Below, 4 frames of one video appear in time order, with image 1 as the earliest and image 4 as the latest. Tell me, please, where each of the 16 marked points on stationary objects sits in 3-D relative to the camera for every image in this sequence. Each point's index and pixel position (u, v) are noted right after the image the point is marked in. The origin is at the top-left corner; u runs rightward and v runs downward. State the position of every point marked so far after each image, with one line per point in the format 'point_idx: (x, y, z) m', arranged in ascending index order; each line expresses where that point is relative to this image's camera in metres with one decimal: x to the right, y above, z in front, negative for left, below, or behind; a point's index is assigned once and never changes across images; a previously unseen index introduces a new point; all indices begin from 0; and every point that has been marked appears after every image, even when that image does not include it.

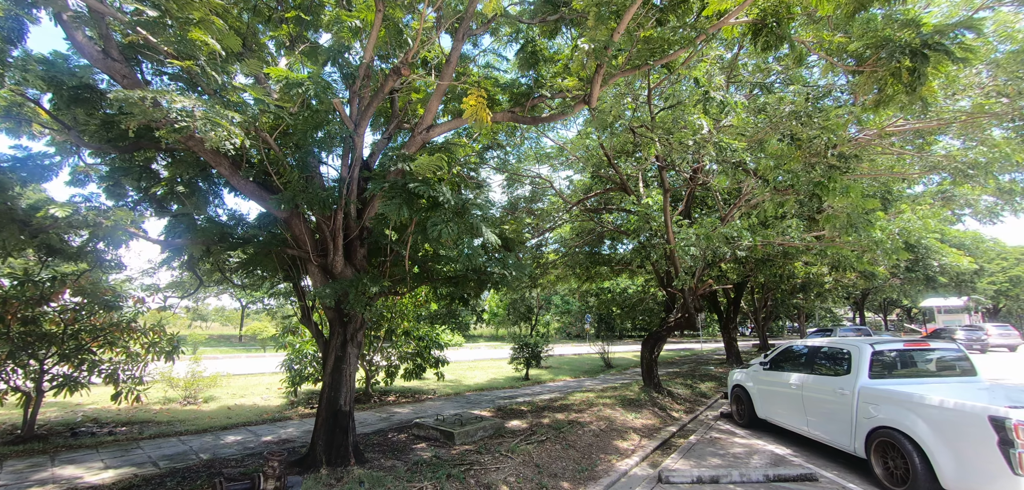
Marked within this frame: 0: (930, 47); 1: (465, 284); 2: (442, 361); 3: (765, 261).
0: (+3.4, +1.7, +3.4) m
1: (-0.8, -0.6, +6.0) m
2: (-1.7, -2.7, +9.5) m
3: (+7.1, -0.6, +11.4) m
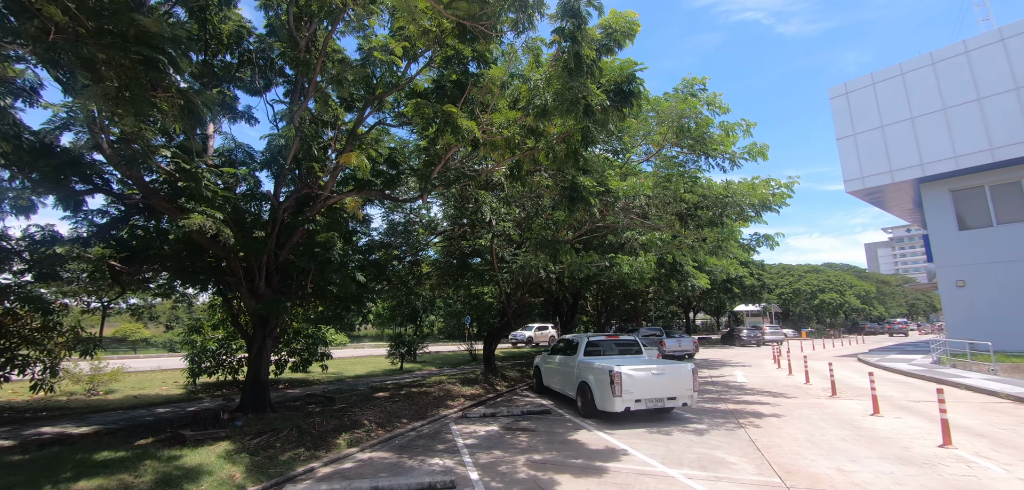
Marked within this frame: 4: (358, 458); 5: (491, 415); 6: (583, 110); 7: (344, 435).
0: (+1.2, +0.9, +7.2) m
1: (-3.6, -1.2, +8.8) m
2: (-5.4, -3.2, +11.9) m
3: (+2.7, -1.5, +15.9) m
4: (-2.1, -3.0, +5.6) m
5: (-0.4, -3.4, +8.1) m
6: (+1.0, +2.0, +6.0) m
7: (-2.6, -3.0, +6.4) m
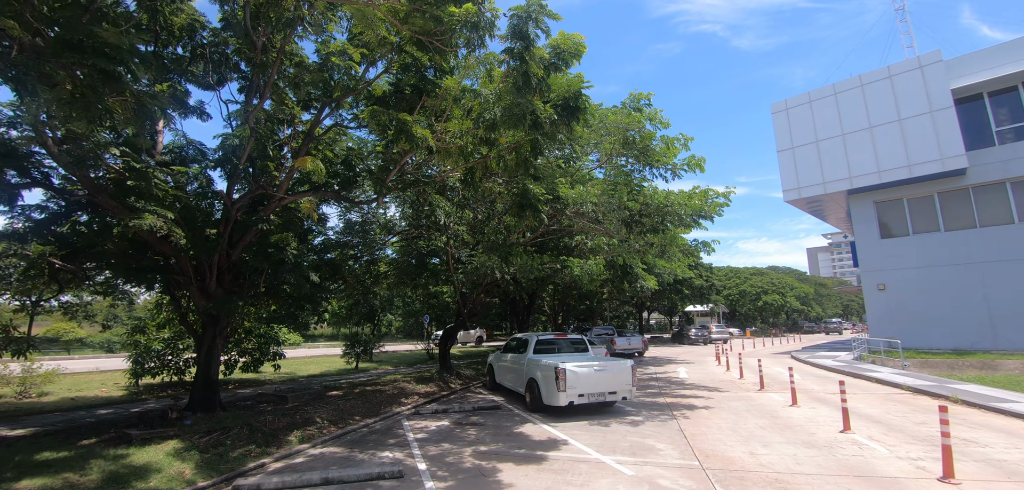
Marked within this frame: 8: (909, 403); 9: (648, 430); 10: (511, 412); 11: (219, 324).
0: (+0.3, +0.8, +7.7) m
1: (-4.6, -1.2, +8.9) m
2: (-6.7, -3.2, +11.8) m
3: (+1.0, -1.6, +16.5) m
4: (-2.9, -3.0, +5.9) m
5: (-1.4, -3.5, +8.5) m
6: (+0.3, +1.9, +6.4) m
7: (-3.5, -3.0, +6.5) m
8: (+11.2, -4.4, +11.4) m
9: (+2.8, -3.8, +8.3) m
10: (0.0, -3.5, +8.6) m
11: (-5.3, -1.4, +7.4) m
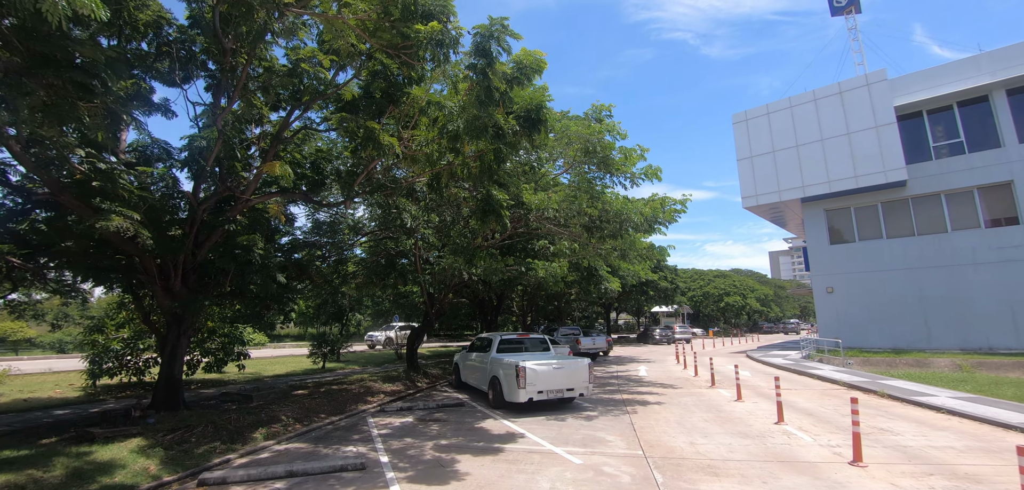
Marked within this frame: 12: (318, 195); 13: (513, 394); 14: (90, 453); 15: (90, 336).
0: (-0.4, +0.7, +8.2) m
1: (-5.4, -1.2, +9.0) m
2: (-7.8, -3.2, +11.8) m
3: (-0.3, -1.7, +17.0) m
4: (-3.6, -3.1, +6.1) m
5: (-2.3, -3.5, +8.8) m
6: (-0.3, +1.8, +6.9) m
7: (-4.1, -3.0, +6.7) m
8: (+10.1, -4.7, +12.6) m
9: (+1.9, -3.9, +8.9) m
10: (-0.9, -3.6, +9.0) m
11: (-6.1, -1.5, +7.5) m
12: (-4.2, +1.1, +8.8) m
13: (0.0, -3.2, +8.7) m
14: (-5.2, -2.6, +5.0) m
15: (-10.5, -2.2, +10.0) m
